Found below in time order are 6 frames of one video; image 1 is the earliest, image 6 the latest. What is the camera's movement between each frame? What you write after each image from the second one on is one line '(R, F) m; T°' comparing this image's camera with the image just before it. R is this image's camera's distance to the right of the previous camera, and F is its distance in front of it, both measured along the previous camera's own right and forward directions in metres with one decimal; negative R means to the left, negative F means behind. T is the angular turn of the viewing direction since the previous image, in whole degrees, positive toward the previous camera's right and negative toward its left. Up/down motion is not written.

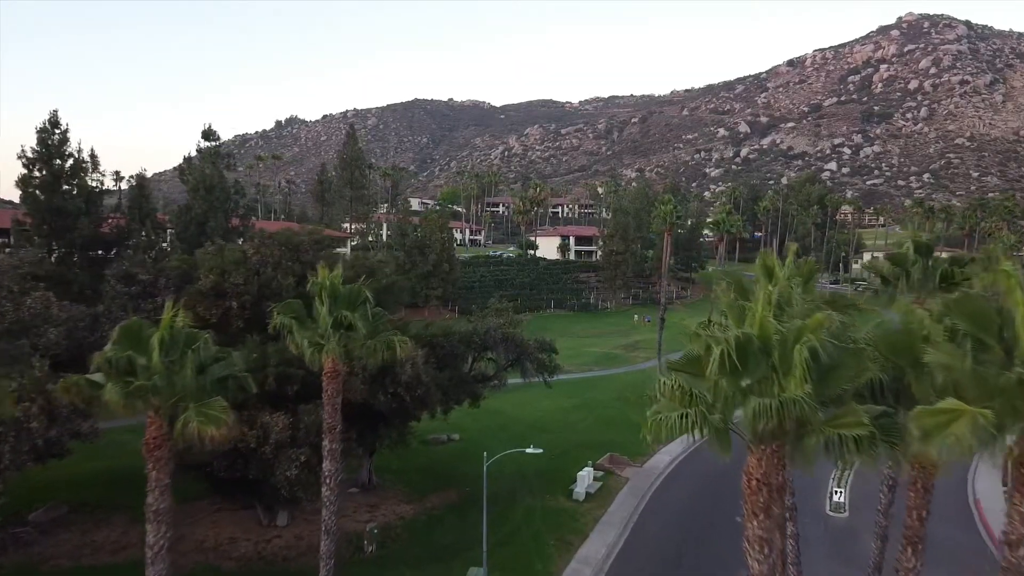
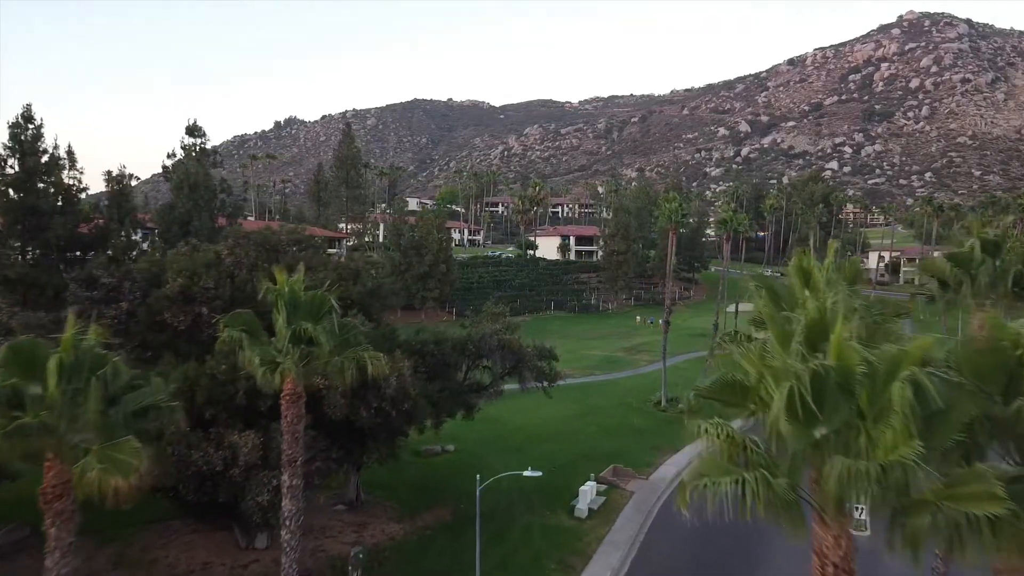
(+0.1, +1.6) m; 0°
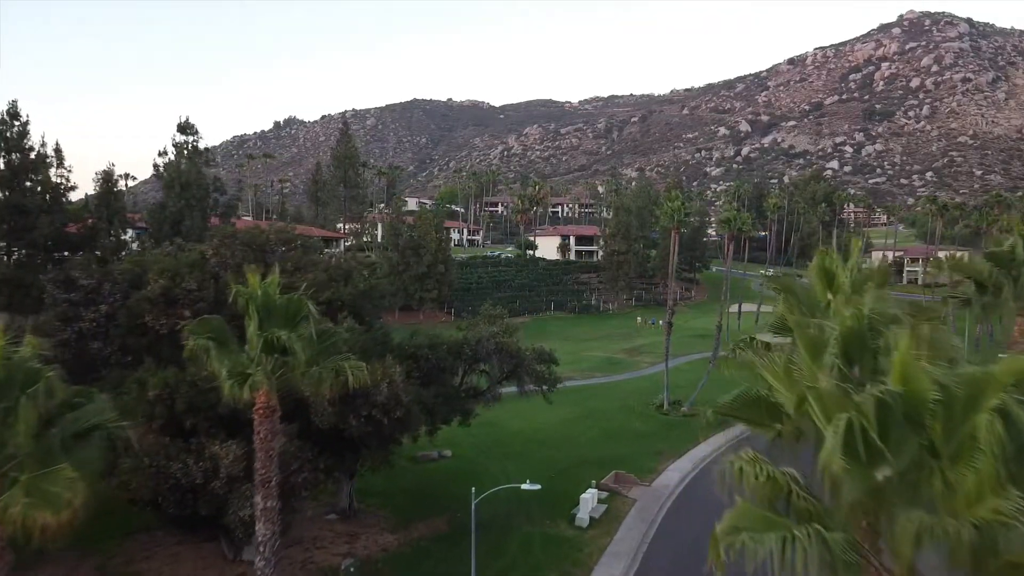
(+0.1, +0.8) m; 0°
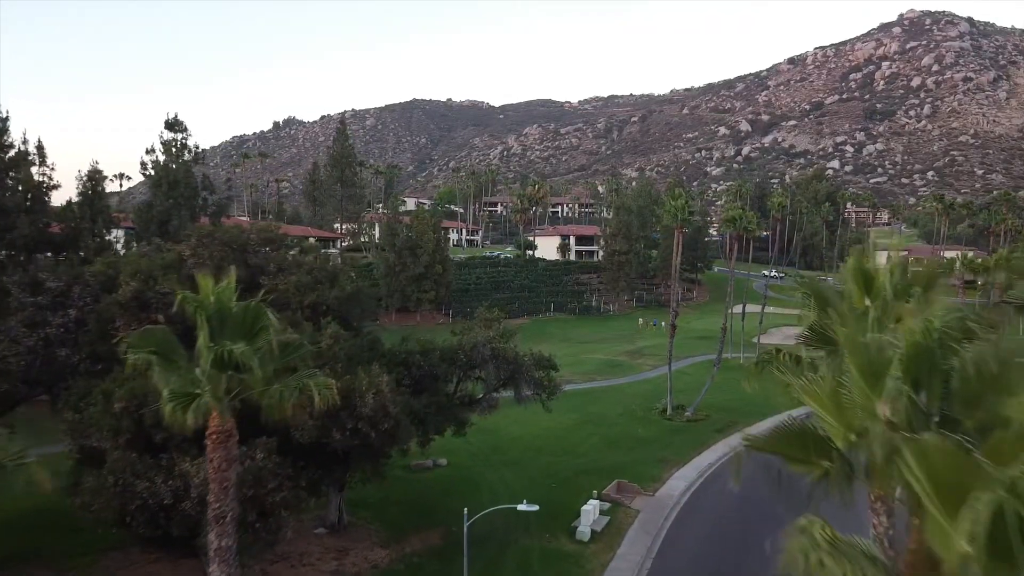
(+0.1, +1.1) m; 0°
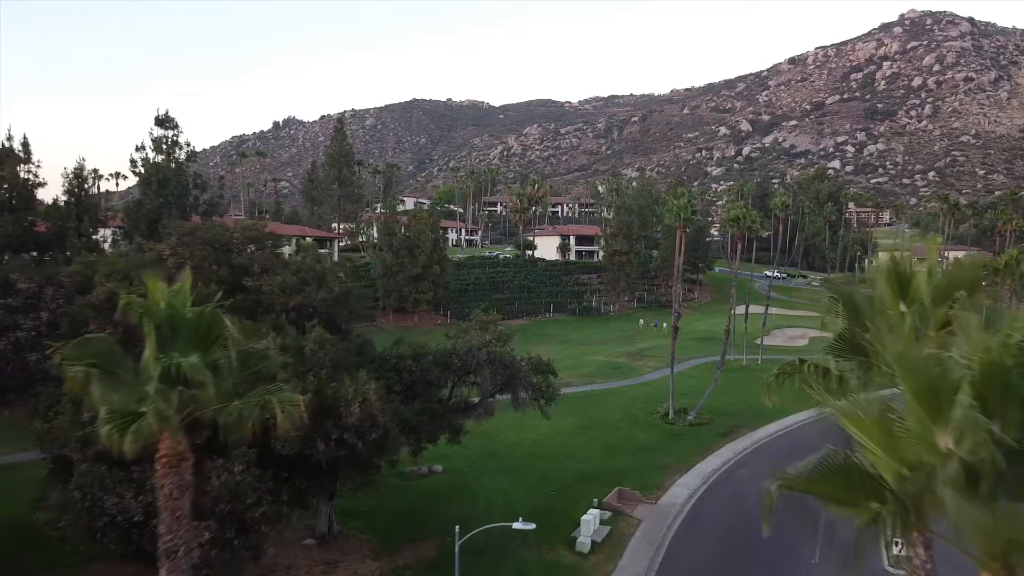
(+0.1, +0.8) m; 0°
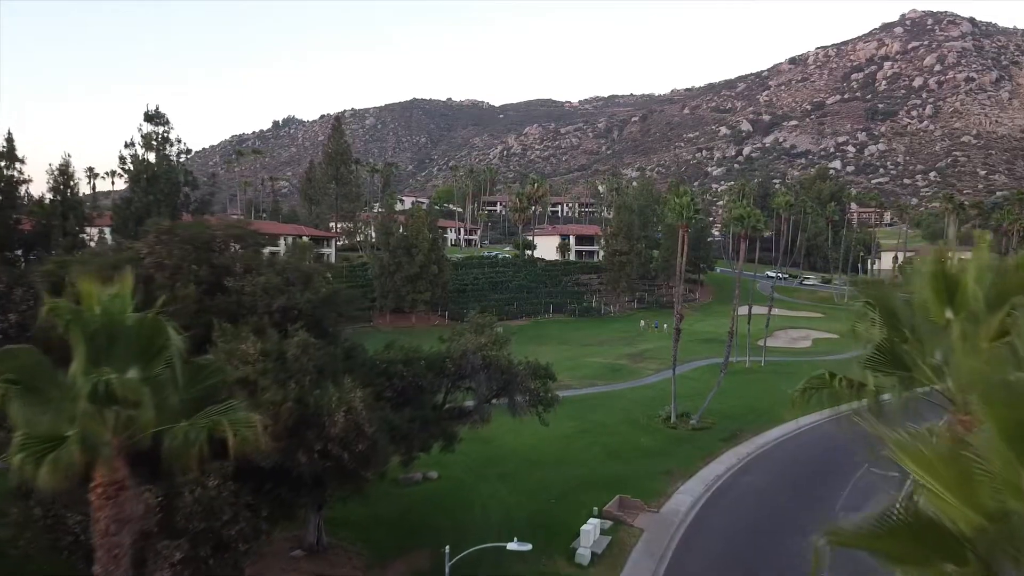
(+0.1, +0.8) m; 0°
